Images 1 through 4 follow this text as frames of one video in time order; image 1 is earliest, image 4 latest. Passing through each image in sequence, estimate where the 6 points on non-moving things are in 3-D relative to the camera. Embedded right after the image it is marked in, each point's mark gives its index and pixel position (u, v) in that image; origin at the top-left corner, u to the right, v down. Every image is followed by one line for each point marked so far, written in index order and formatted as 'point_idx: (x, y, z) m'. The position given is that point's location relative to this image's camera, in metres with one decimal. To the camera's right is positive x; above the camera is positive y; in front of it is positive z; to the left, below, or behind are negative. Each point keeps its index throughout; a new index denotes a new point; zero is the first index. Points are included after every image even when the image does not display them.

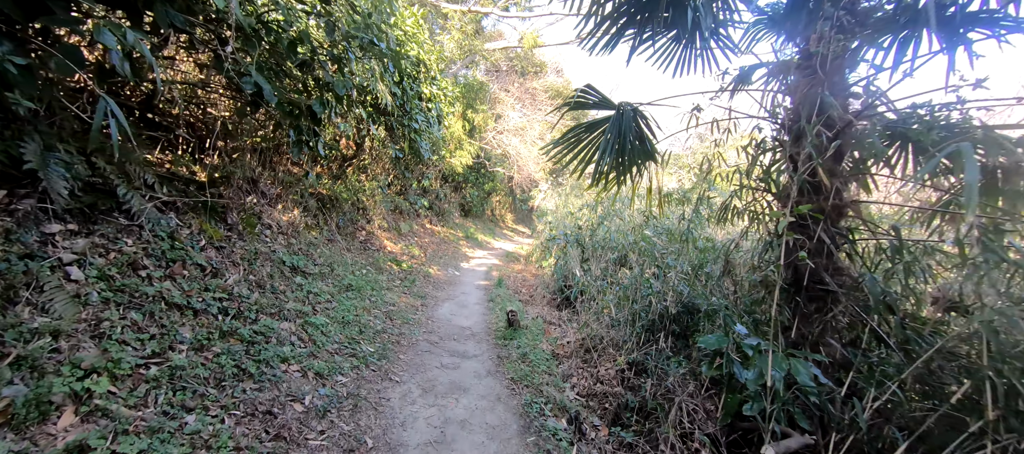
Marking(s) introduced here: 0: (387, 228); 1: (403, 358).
0: (-3.3, 0.0, +11.2) m
1: (-1.0, -1.2, +3.9) m
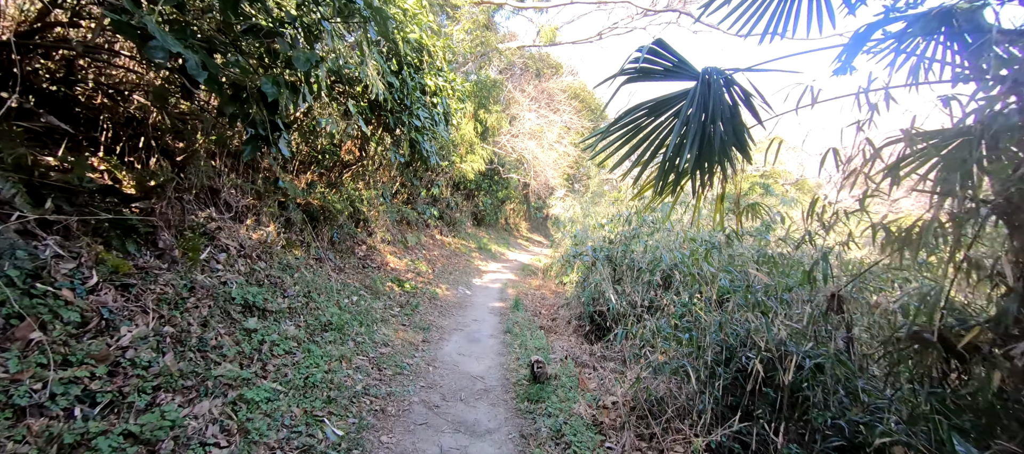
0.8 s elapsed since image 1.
0: (-2.8, -0.3, +10.1) m
1: (-0.8, -1.4, +2.7) m
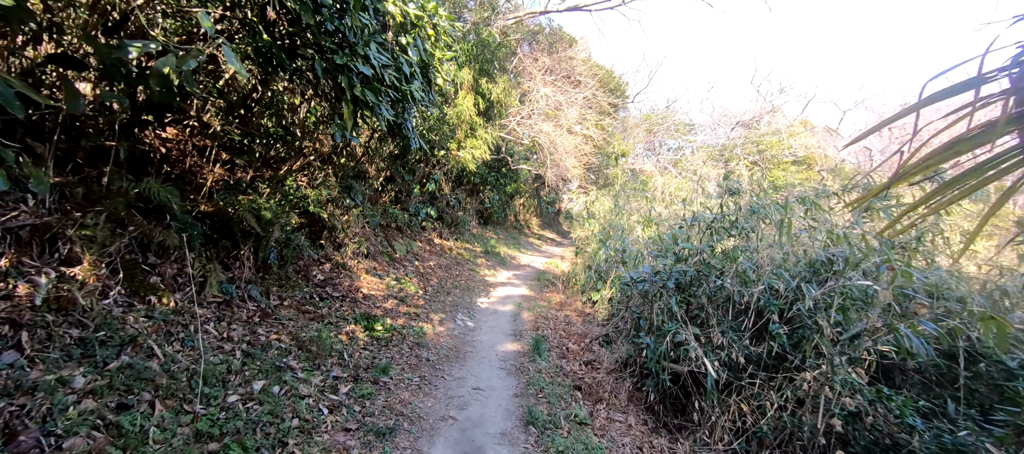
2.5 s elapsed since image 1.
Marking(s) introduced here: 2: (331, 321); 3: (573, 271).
0: (-2.6, -0.5, +7.8) m
1: (-0.7, -1.6, +0.4) m
2: (-2.0, -1.1, +4.8) m
3: (+1.5, -1.1, +10.8) m
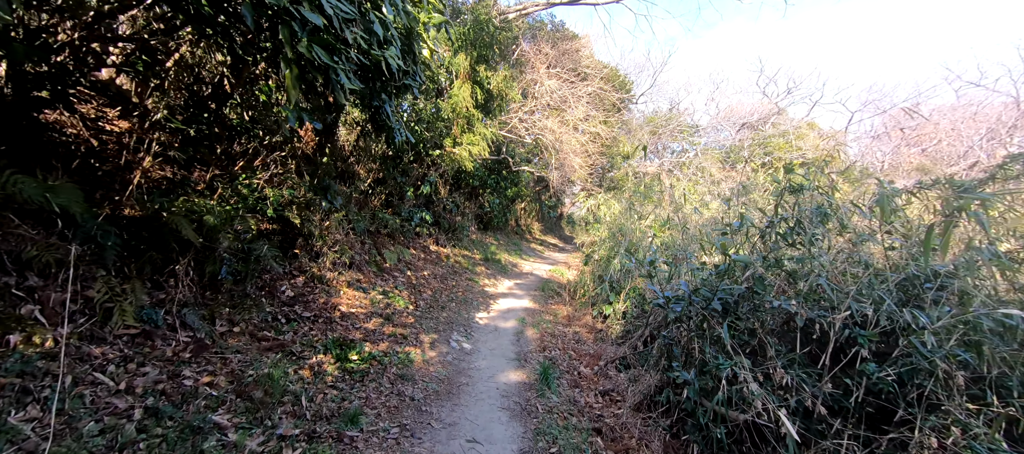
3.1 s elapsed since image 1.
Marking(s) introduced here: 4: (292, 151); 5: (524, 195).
0: (-2.5, -0.6, +6.9) m
1: (-0.6, -1.6, -0.5) m
2: (-2.0, -1.1, +3.9) m
3: (+1.6, -1.2, +9.9) m
4: (-2.6, +0.9, +5.0) m
5: (+0.5, +1.3, +17.4) m
